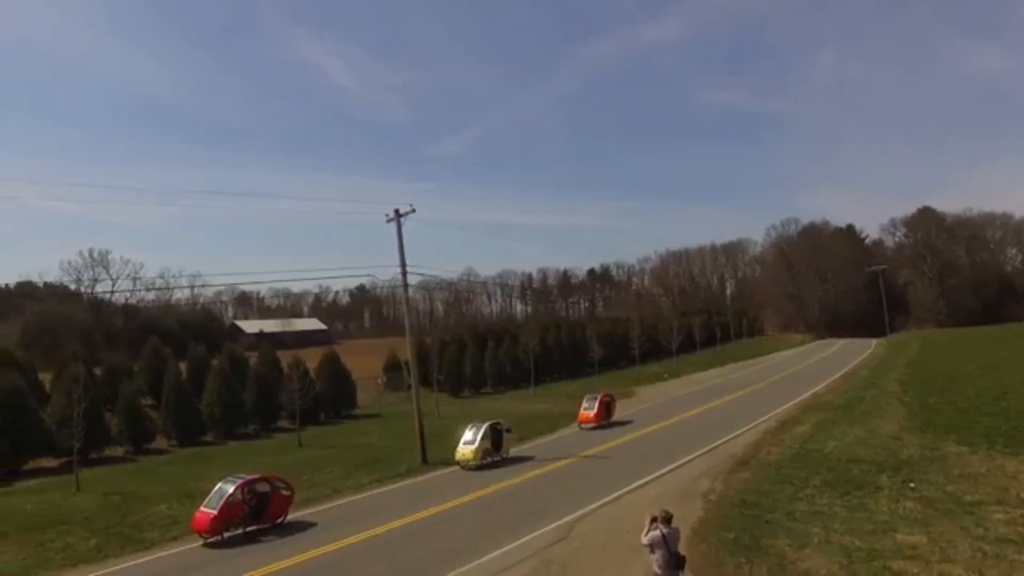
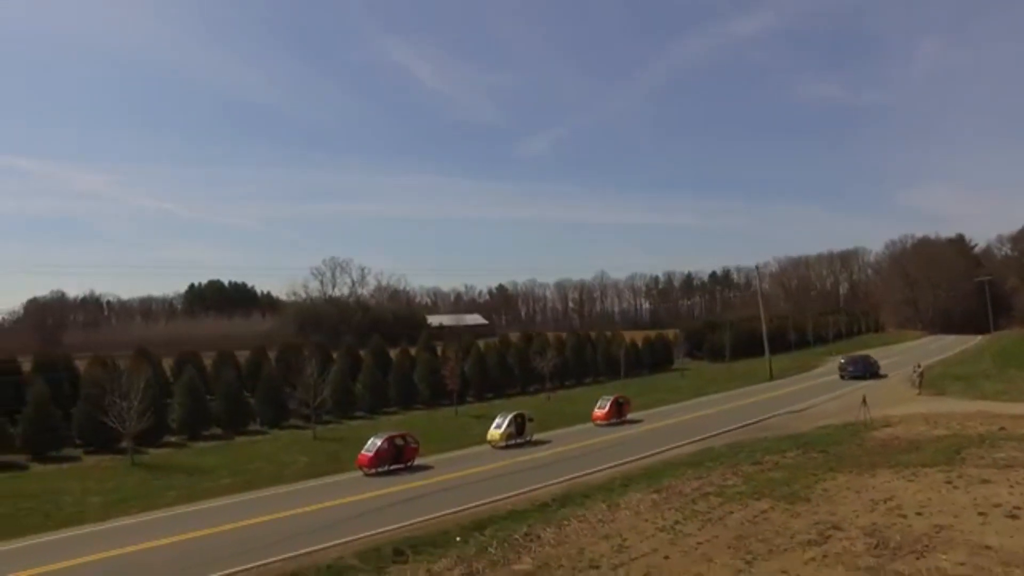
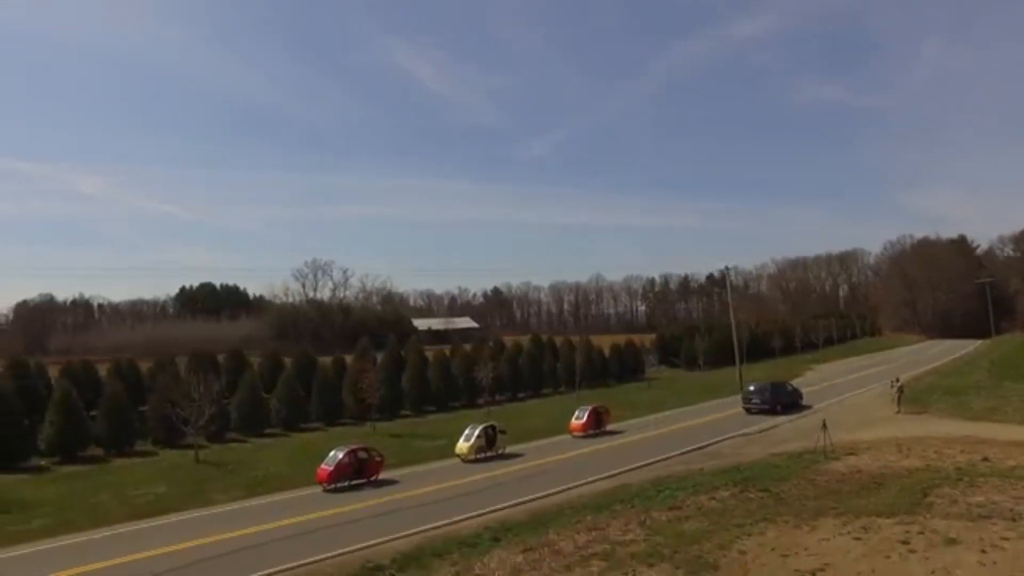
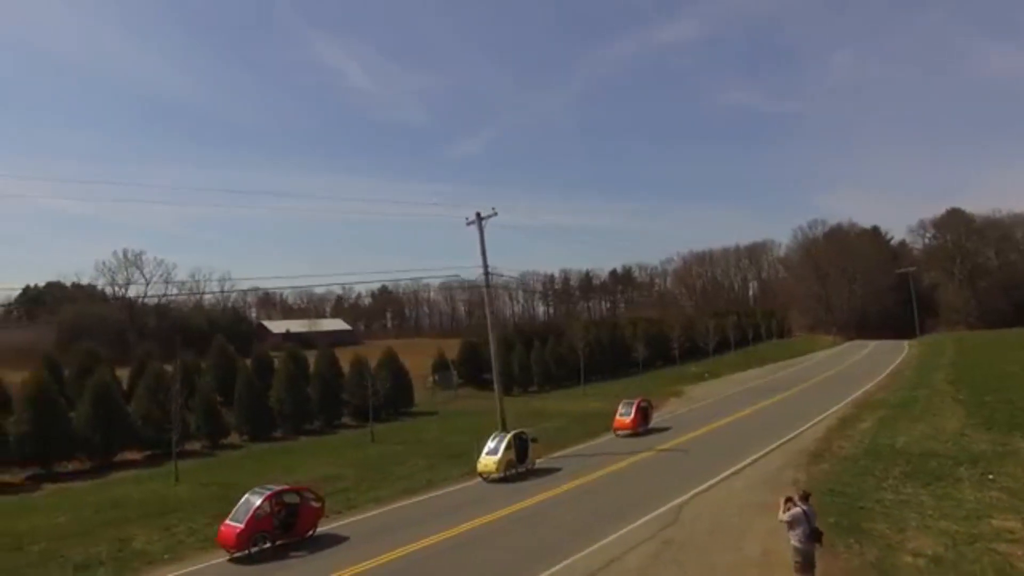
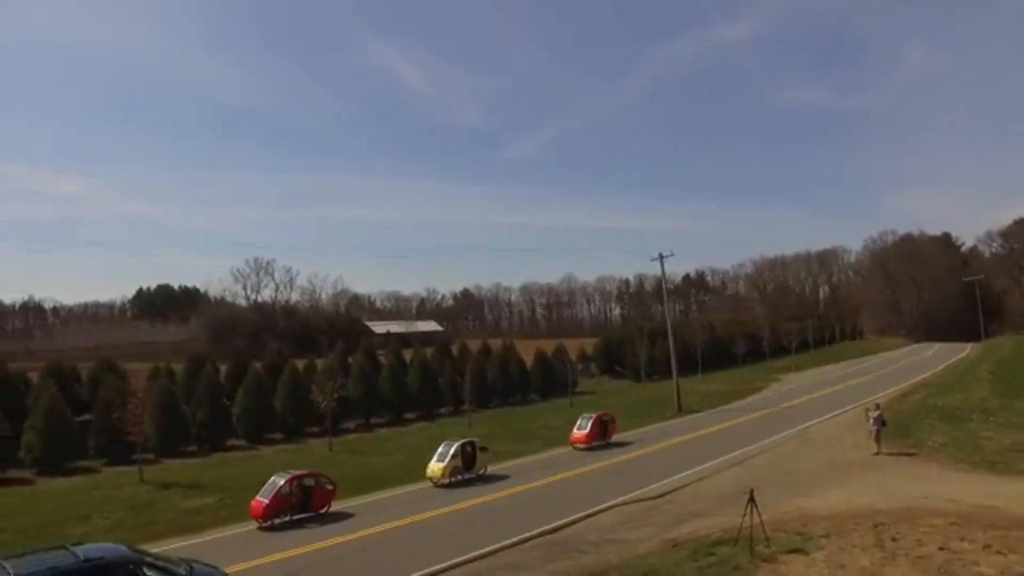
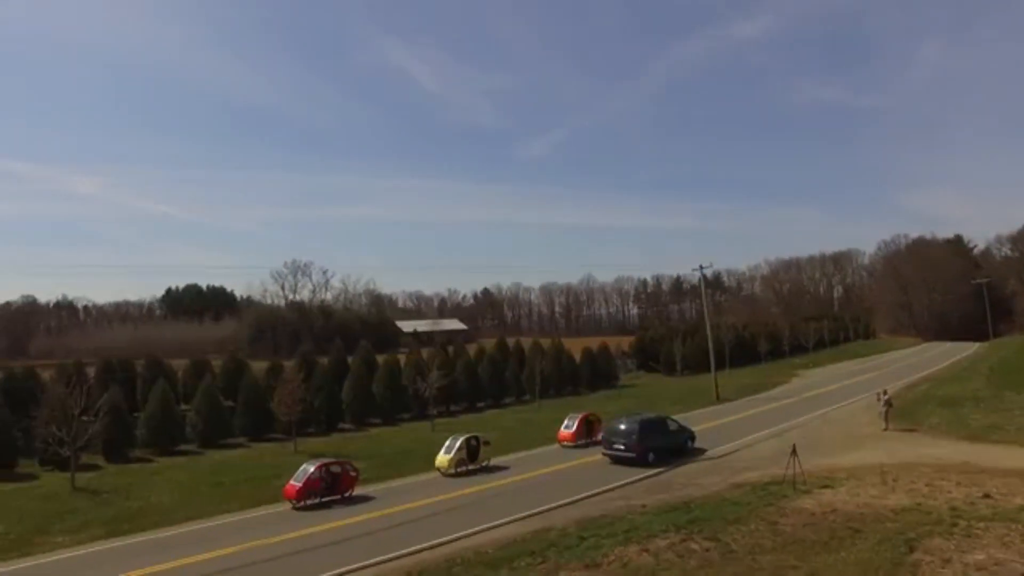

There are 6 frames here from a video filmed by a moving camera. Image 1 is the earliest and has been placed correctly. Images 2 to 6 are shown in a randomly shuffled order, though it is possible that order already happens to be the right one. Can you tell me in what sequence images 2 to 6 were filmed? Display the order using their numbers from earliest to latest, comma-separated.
4, 5, 6, 3, 2
